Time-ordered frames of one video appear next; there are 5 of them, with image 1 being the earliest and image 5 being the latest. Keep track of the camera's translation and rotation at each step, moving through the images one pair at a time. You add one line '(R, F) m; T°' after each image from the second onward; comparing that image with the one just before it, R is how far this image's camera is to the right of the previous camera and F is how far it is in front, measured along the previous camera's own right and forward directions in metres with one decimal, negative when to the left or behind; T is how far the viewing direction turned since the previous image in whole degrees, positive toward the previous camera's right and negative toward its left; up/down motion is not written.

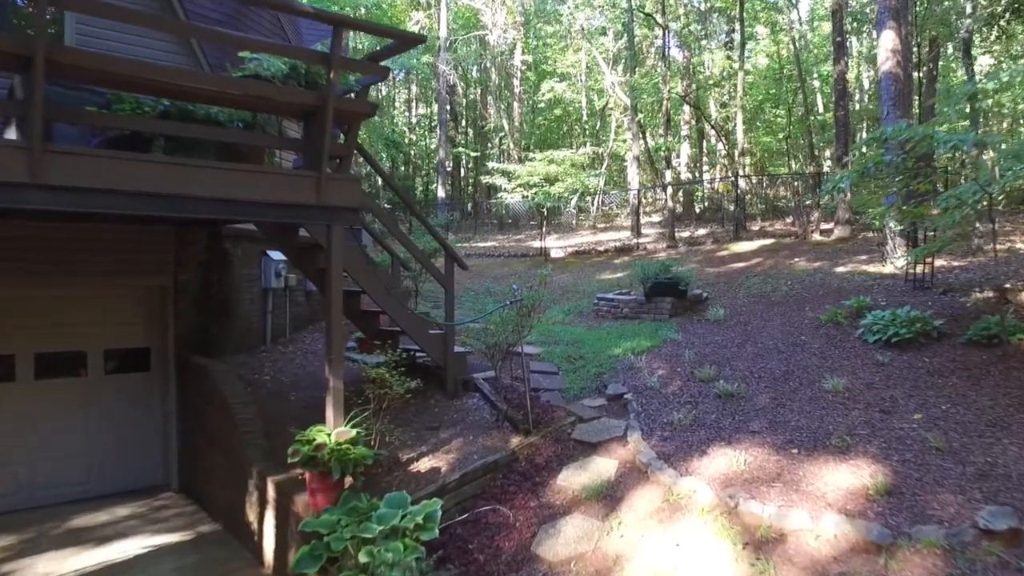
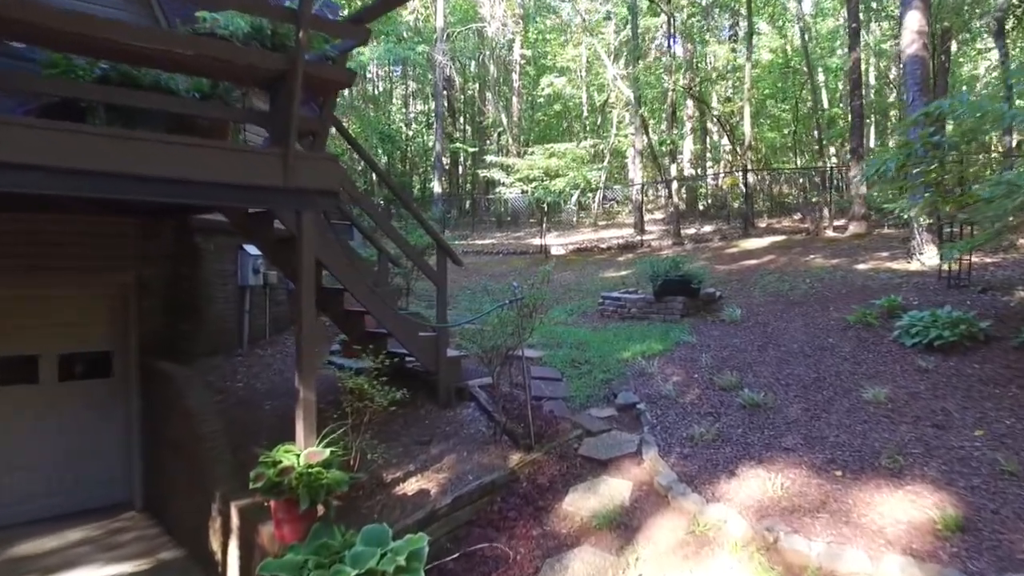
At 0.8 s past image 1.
(0.0, +0.6) m; 0°
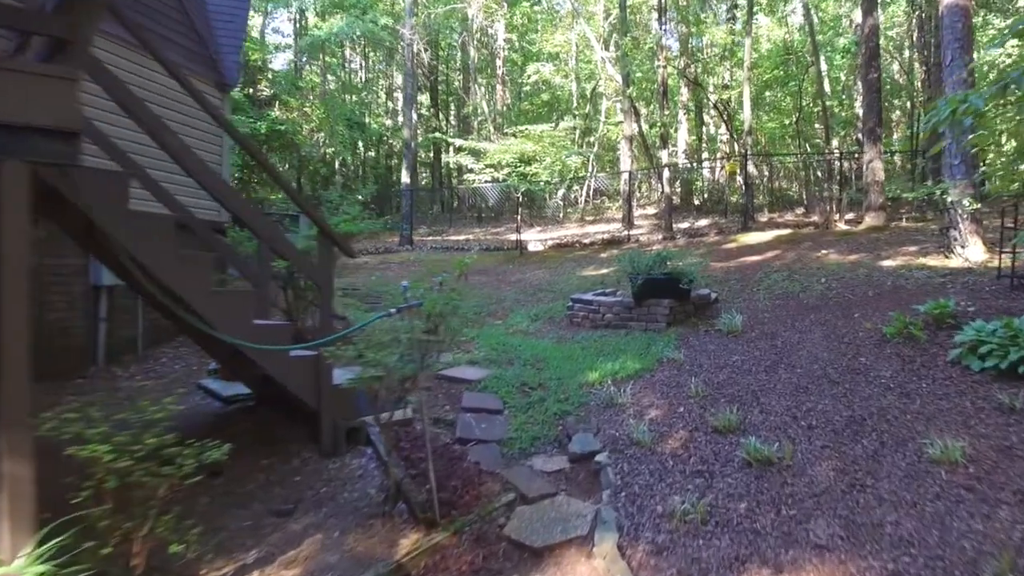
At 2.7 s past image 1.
(+0.4, +1.6) m; 0°
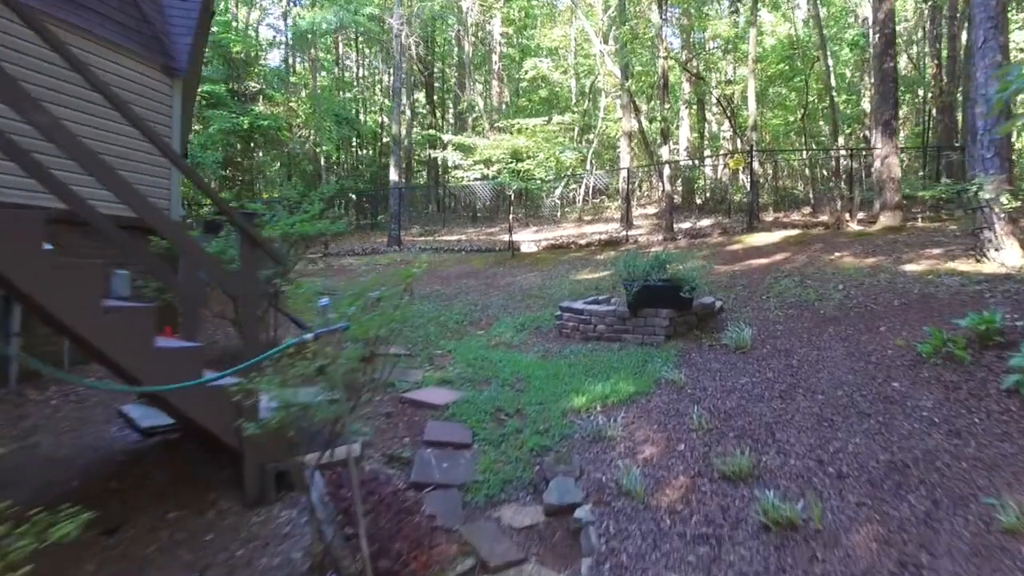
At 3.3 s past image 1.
(+0.2, +0.7) m; 0°
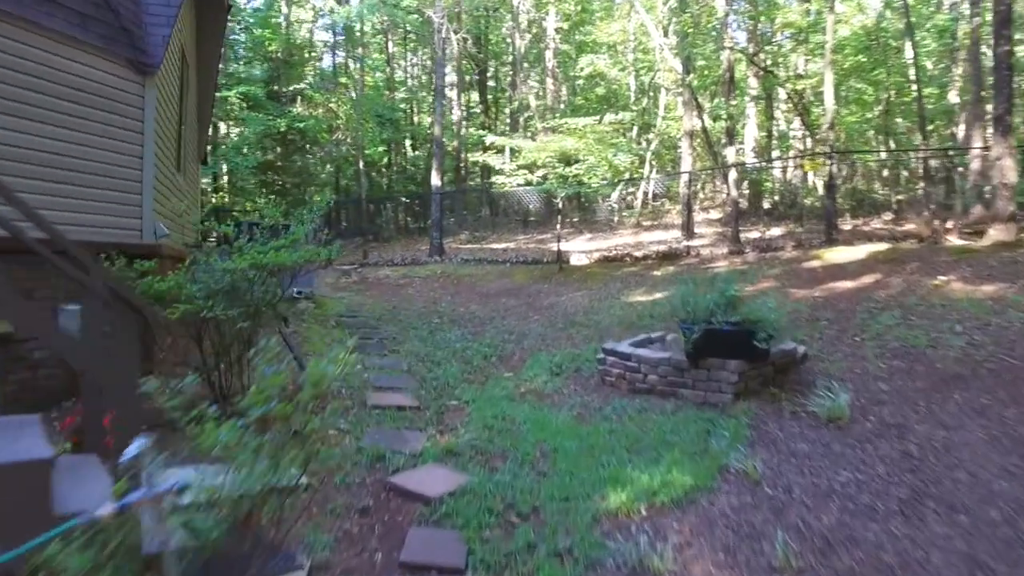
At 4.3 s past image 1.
(+0.2, +1.1) m; -4°
